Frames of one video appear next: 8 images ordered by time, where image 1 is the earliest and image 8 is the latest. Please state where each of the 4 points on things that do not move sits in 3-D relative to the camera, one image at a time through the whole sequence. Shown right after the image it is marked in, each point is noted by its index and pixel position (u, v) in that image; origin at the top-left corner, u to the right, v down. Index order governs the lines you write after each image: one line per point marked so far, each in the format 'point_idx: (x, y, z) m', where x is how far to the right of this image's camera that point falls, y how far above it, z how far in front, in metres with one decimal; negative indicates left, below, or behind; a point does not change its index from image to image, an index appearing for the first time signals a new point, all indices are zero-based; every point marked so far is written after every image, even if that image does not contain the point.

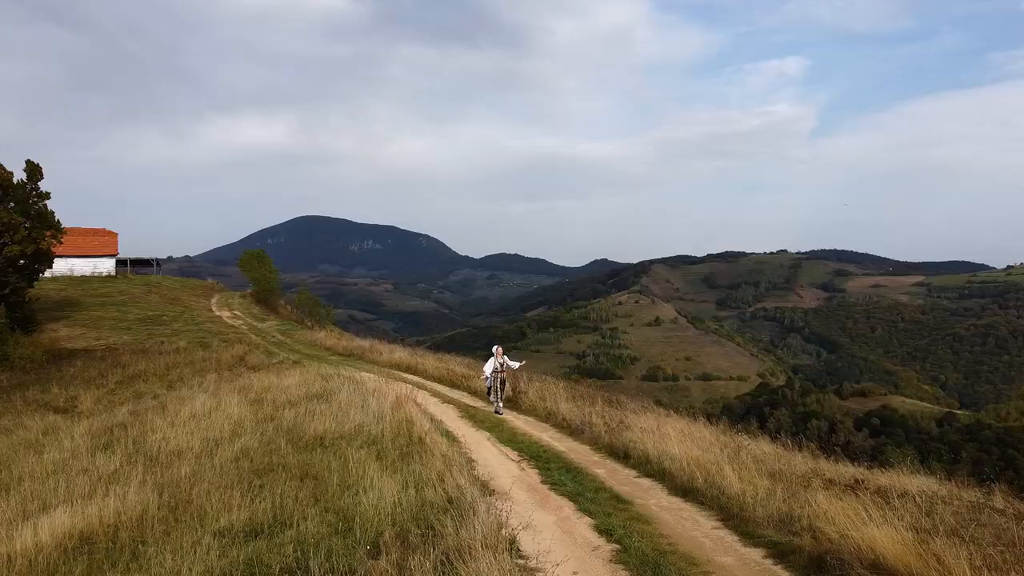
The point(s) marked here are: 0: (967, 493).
0: (+4.3, -2.0, +7.7) m
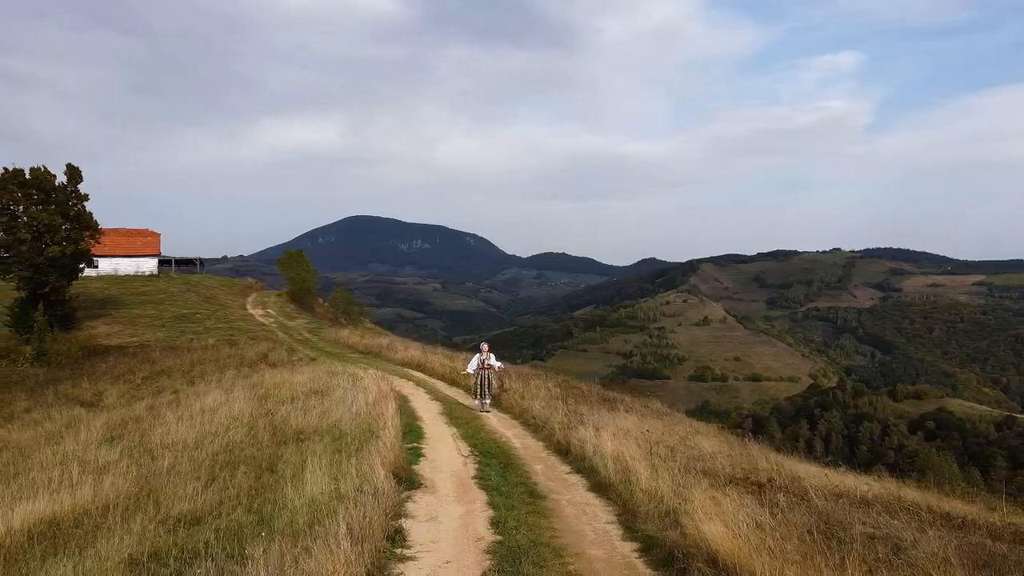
0: (+3.7, -2.0, +7.6) m
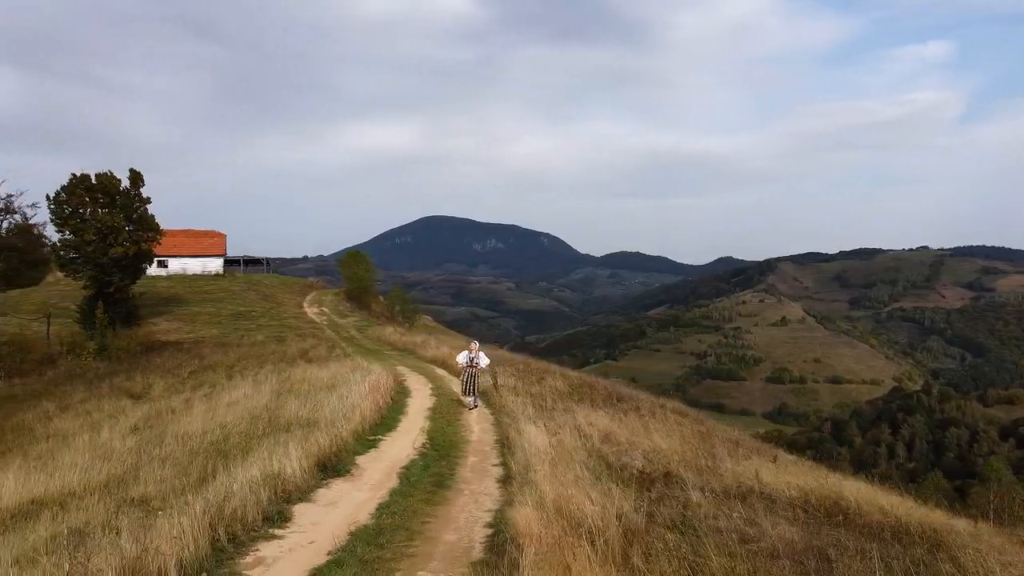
0: (+3.0, -1.9, +7.5) m
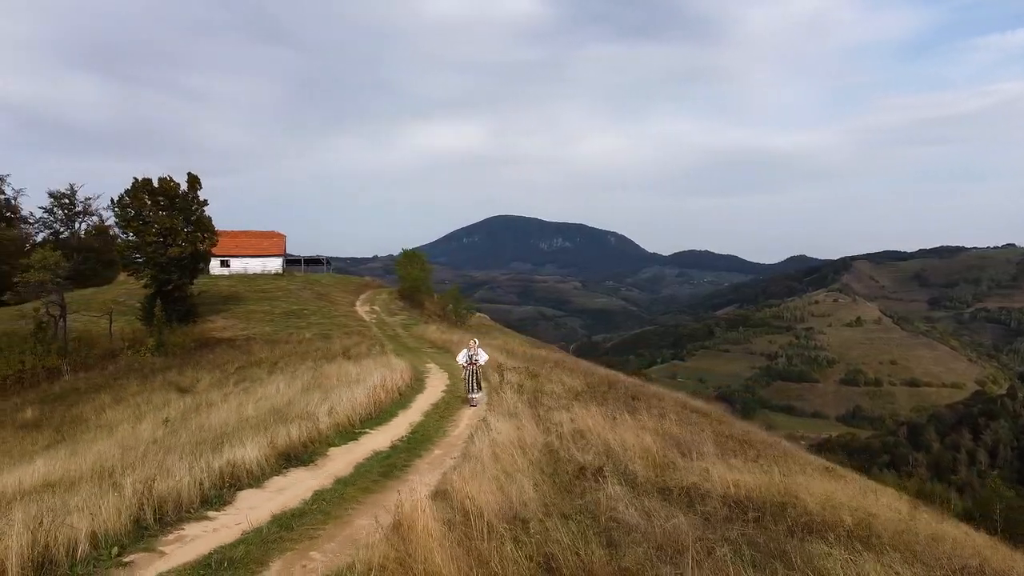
0: (+2.6, -1.9, +7.6) m
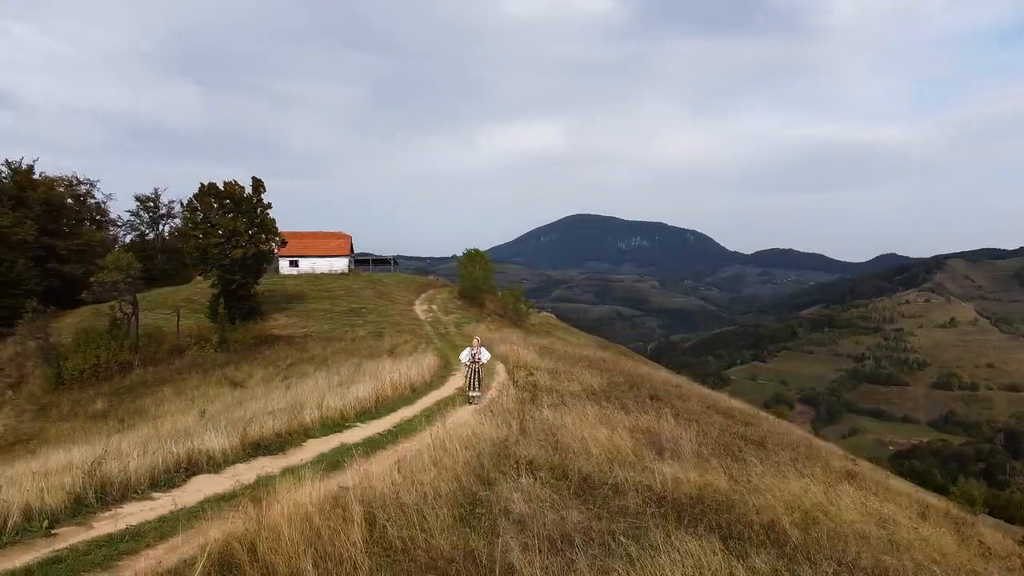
0: (+2.1, -1.9, +7.6) m
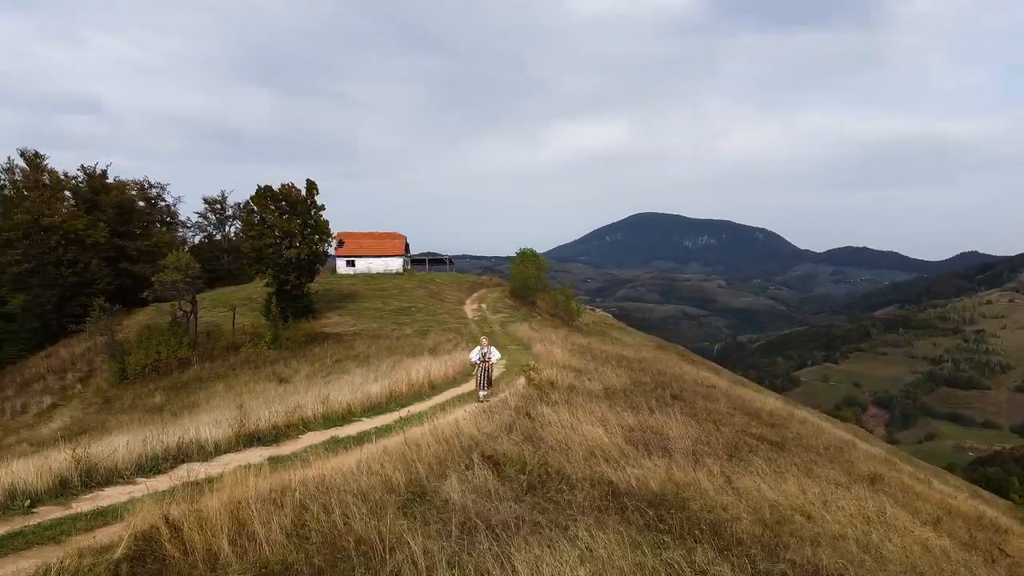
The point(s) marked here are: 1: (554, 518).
0: (+1.9, -2.0, +7.8) m
1: (+0.3, -1.6, +5.6) m
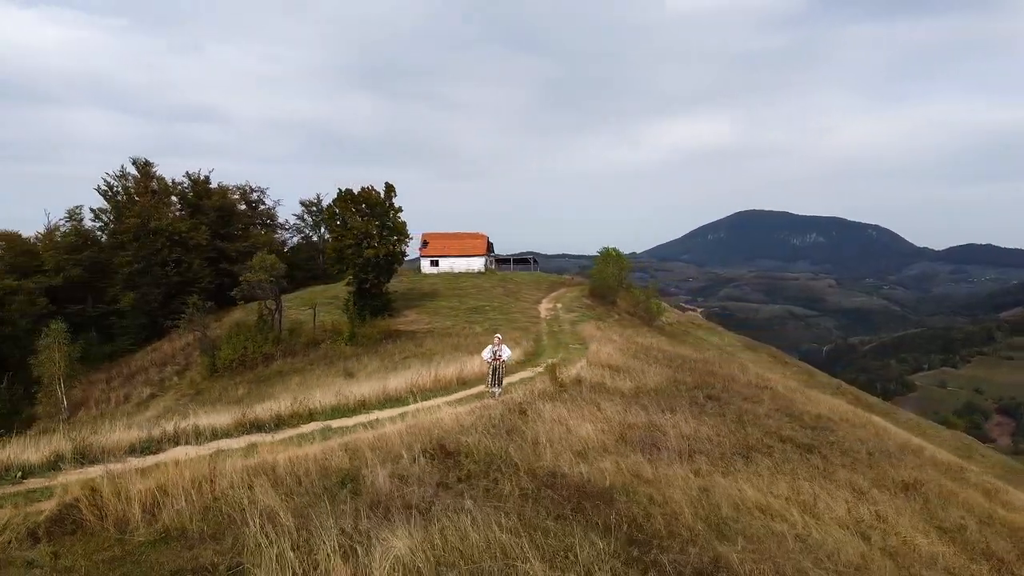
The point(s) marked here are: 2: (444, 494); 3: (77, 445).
0: (+1.5, -2.0, +8.0) m
1: (-0.3, -1.6, +6.0) m
2: (-0.5, -1.6, +6.2) m
3: (-4.0, -1.4, +7.6) m
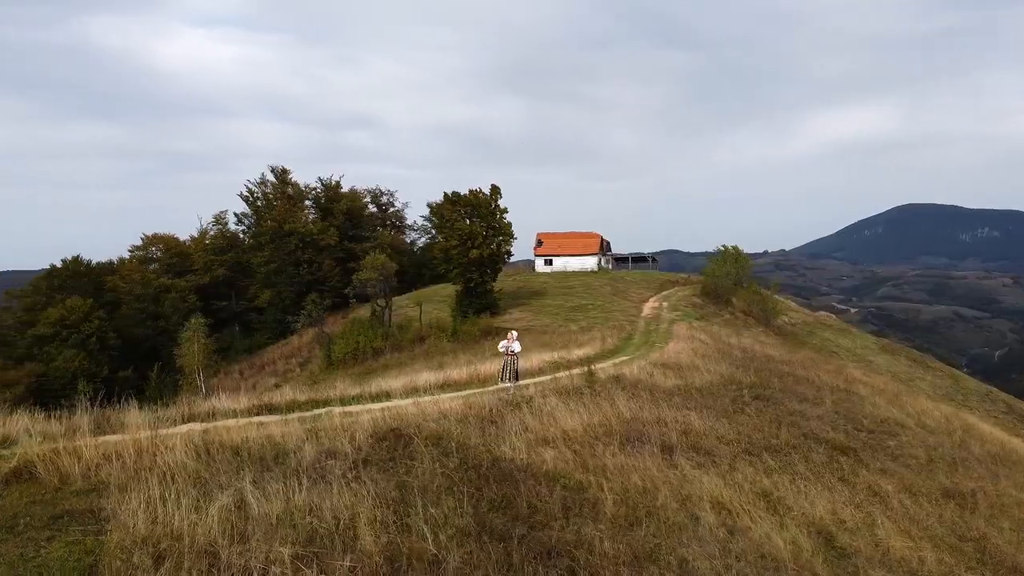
0: (+0.9, -2.0, +8.4) m
1: (-1.2, -1.6, +6.8) m
2: (-1.3, -1.6, +7.0) m
3: (-4.5, -1.4, +9.0) m
